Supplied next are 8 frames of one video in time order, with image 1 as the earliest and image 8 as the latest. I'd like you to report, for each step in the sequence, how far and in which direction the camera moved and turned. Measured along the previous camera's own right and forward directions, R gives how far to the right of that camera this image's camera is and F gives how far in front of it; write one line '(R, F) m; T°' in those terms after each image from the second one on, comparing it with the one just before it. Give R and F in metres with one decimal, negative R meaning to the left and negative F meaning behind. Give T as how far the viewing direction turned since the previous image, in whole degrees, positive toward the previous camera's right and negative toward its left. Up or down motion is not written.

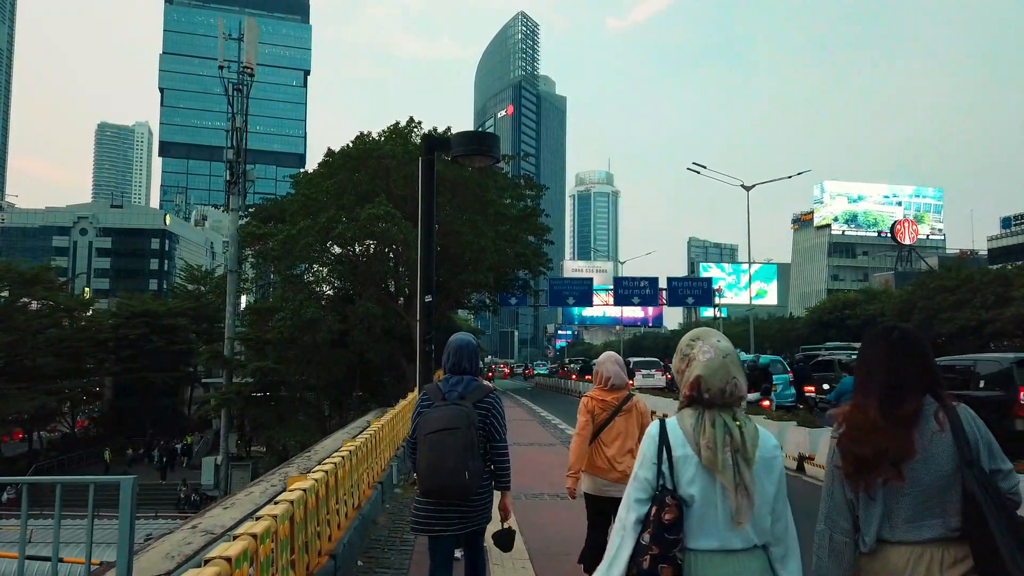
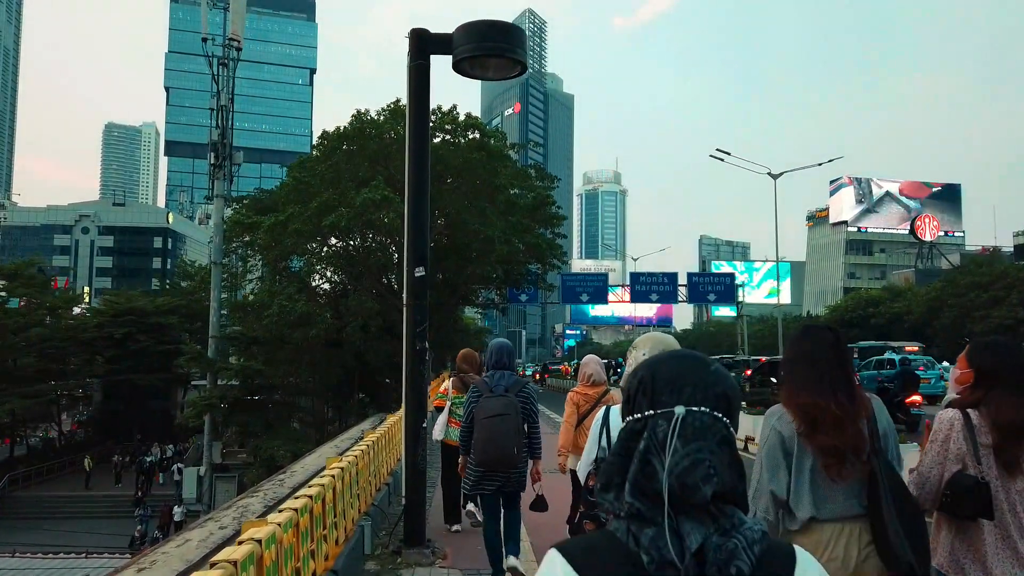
(-0.2, +2.4) m; -1°
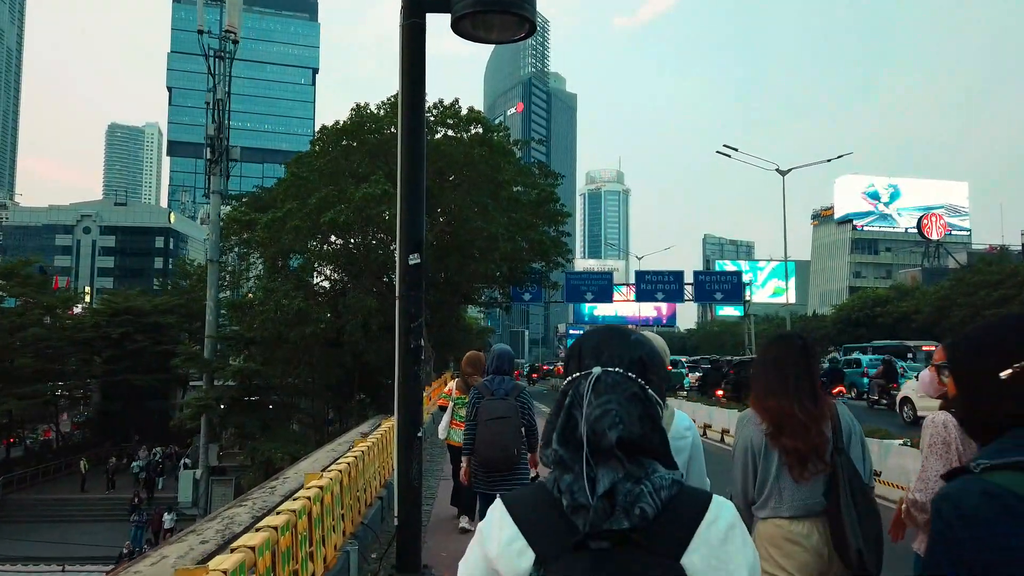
(0.0, +0.6) m; 0°
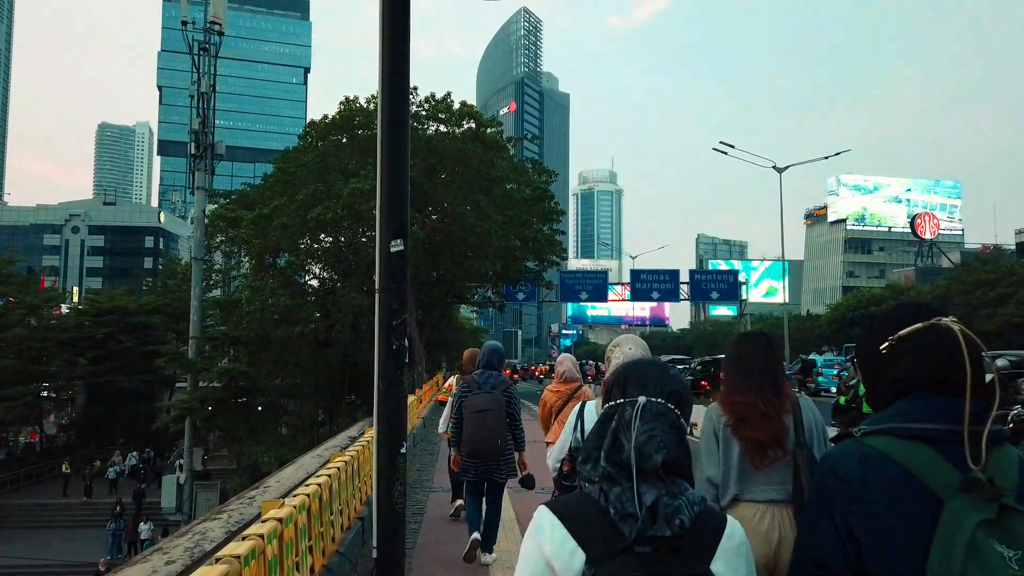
(0.0, +0.6) m; +1°
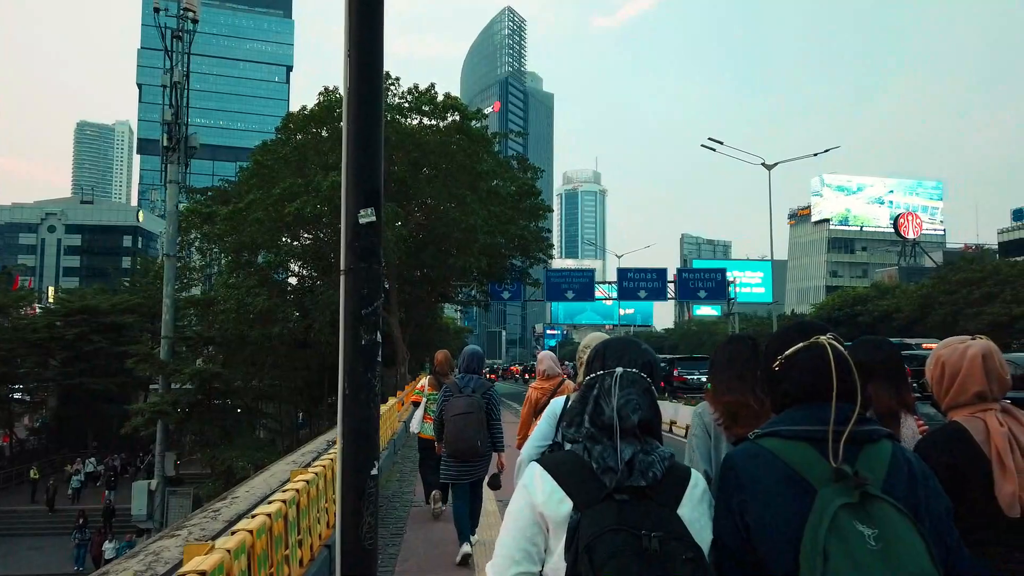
(-0.1, +0.7) m; +1°
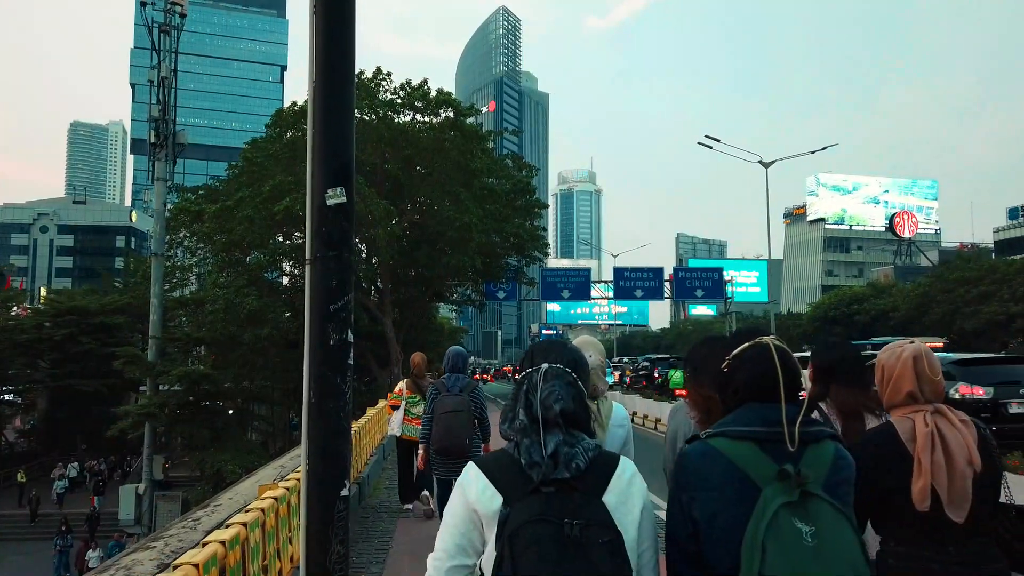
(0.0, +0.4) m; 0°
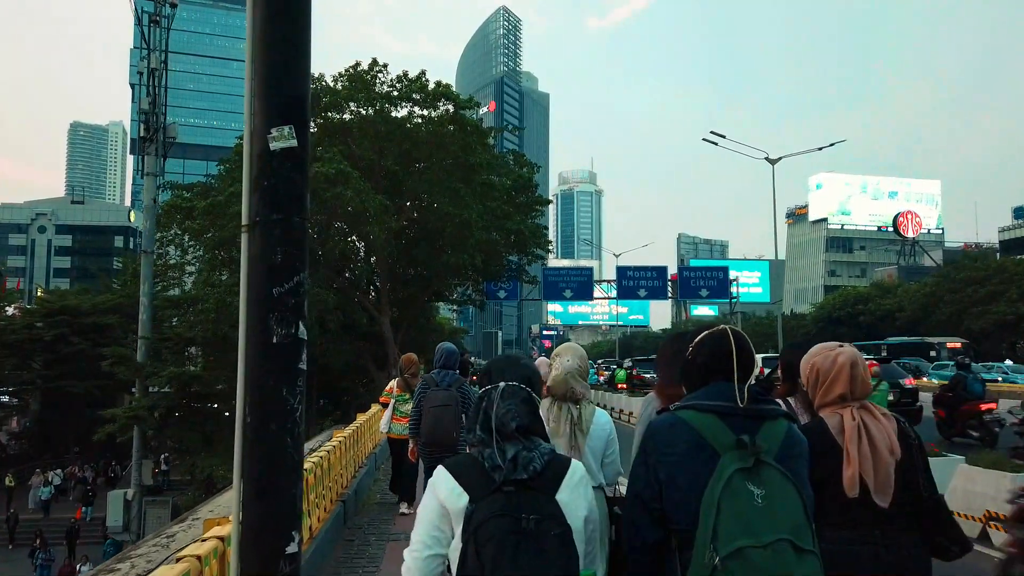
(0.0, +0.7) m; 0°
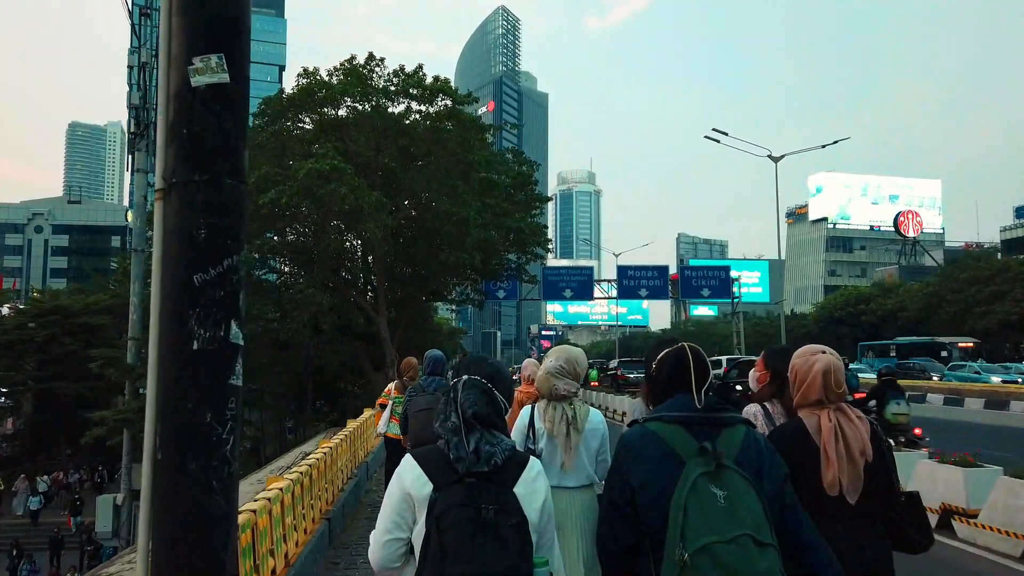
(0.0, +0.5) m; 0°
